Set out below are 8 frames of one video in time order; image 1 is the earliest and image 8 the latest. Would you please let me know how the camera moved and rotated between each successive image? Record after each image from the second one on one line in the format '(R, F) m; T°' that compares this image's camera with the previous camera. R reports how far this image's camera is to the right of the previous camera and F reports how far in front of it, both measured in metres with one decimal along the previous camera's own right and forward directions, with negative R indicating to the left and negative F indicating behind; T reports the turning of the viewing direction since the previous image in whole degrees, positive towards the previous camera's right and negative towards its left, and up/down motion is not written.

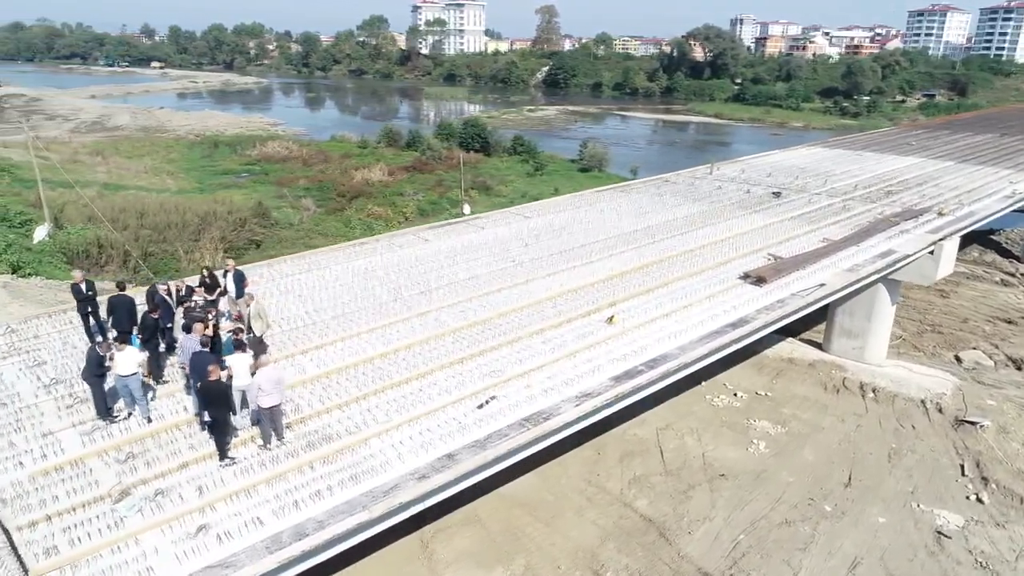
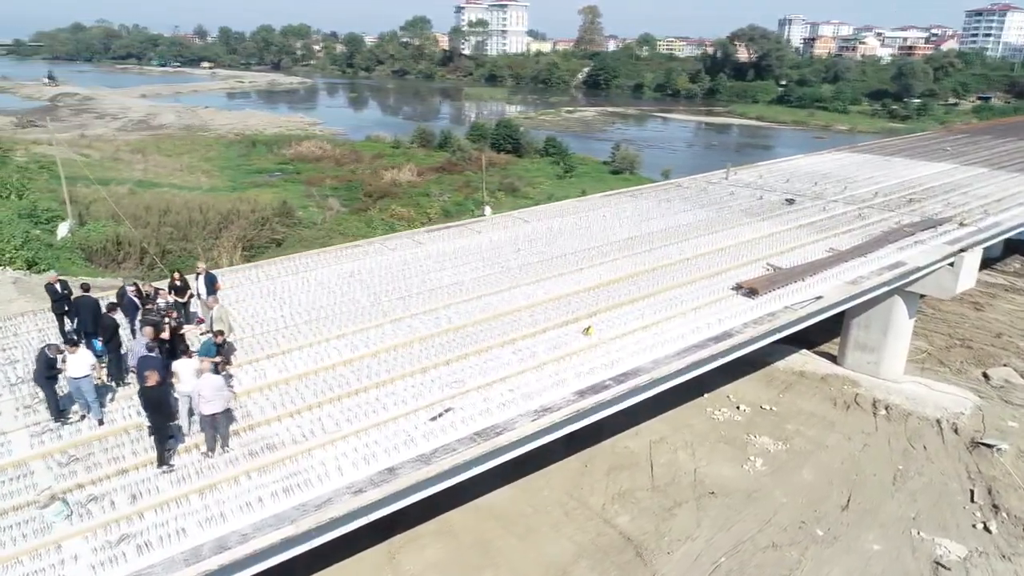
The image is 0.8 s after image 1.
(+0.8, +0.3) m; -3°
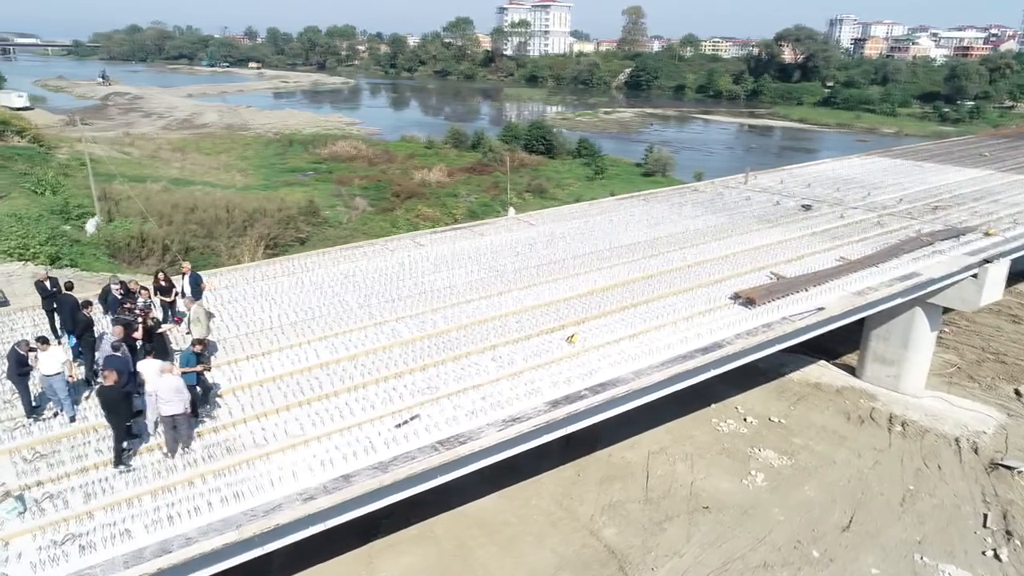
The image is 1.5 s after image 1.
(+0.7, +0.2) m; -3°
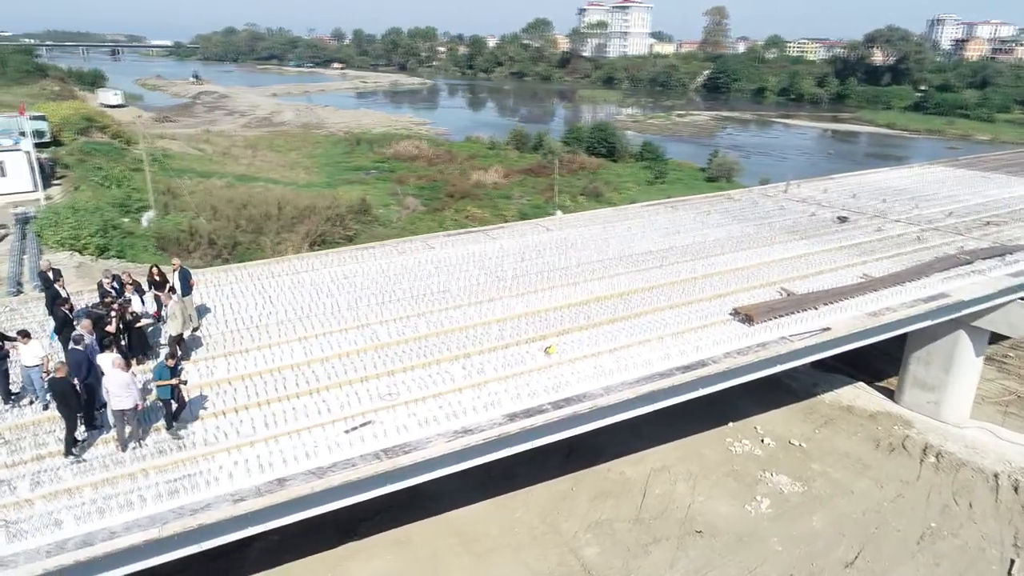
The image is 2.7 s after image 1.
(+1.2, +0.3) m; -6°
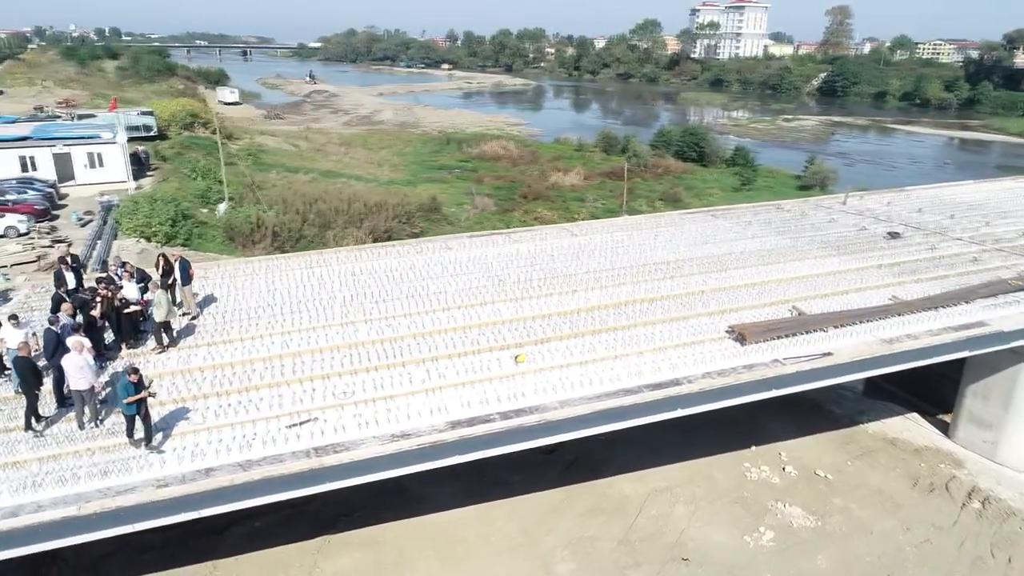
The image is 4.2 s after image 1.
(+1.5, +0.3) m; -8°
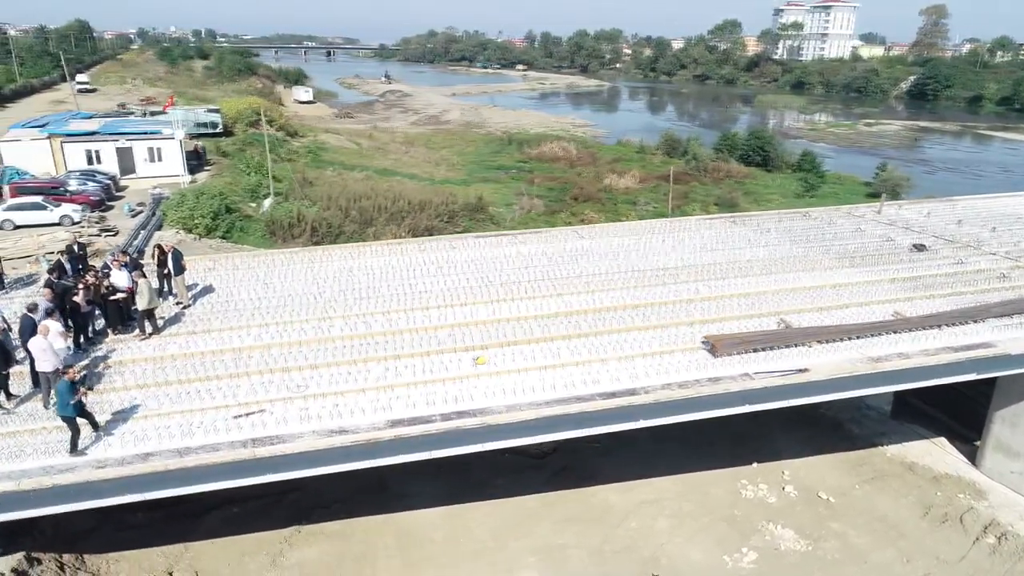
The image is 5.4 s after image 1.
(+1.3, +0.2) m; -6°
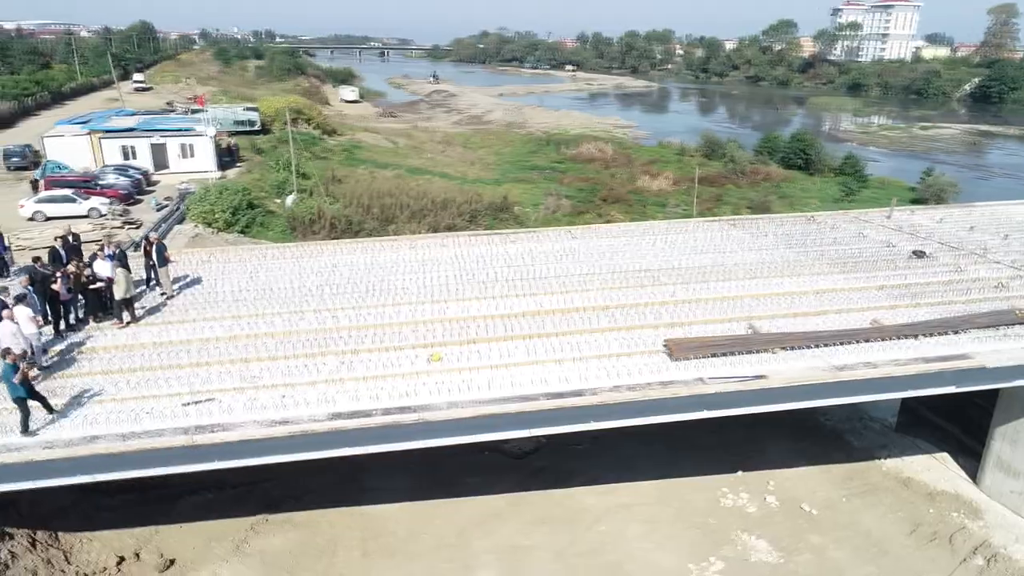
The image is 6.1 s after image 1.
(+1.1, 0.0) m; -4°
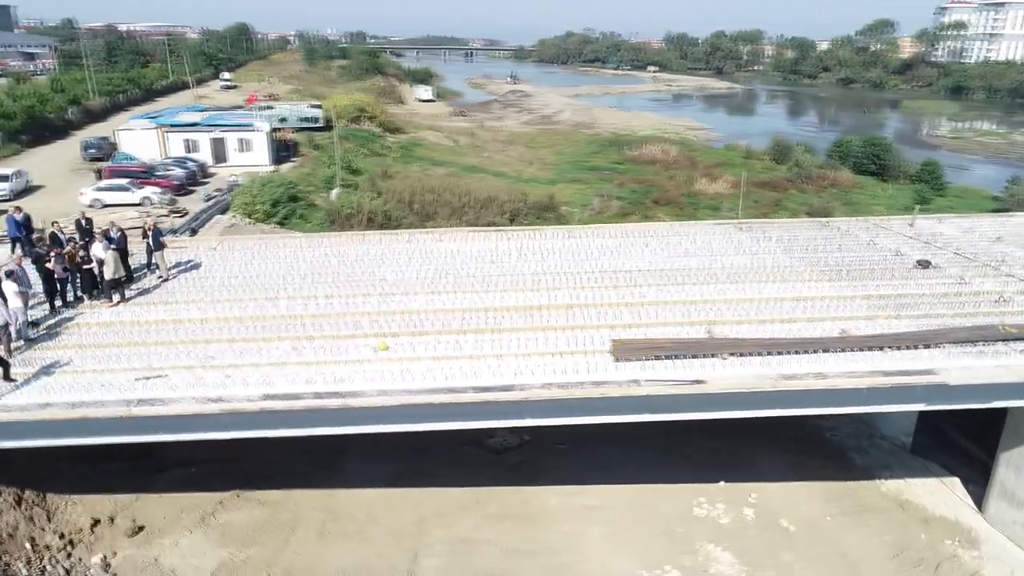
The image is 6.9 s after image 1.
(+1.6, 0.0) m; -6°
